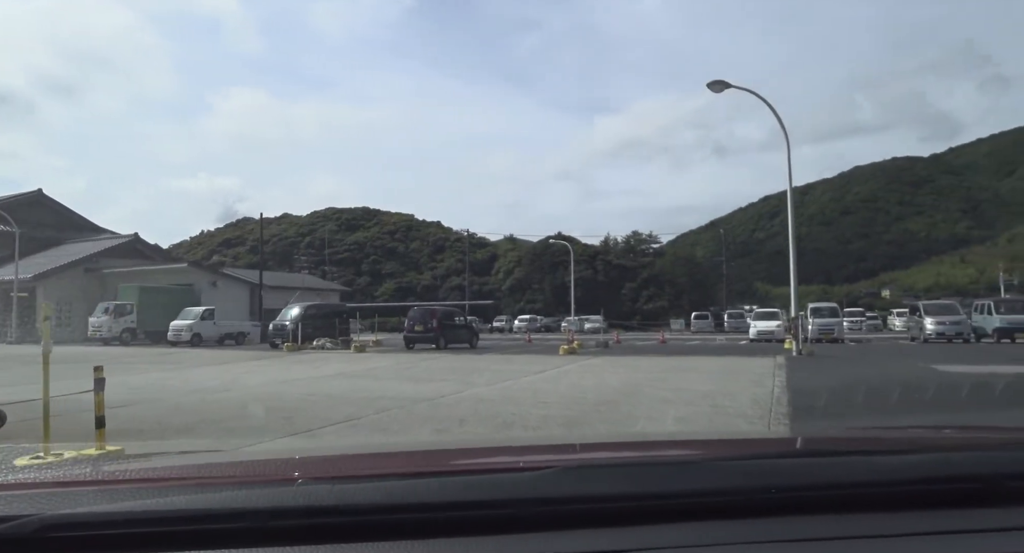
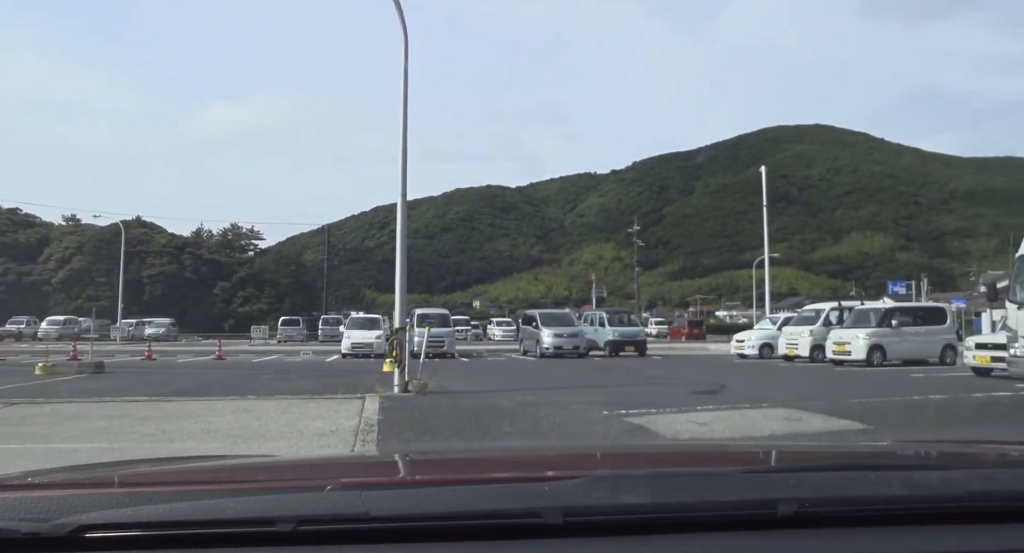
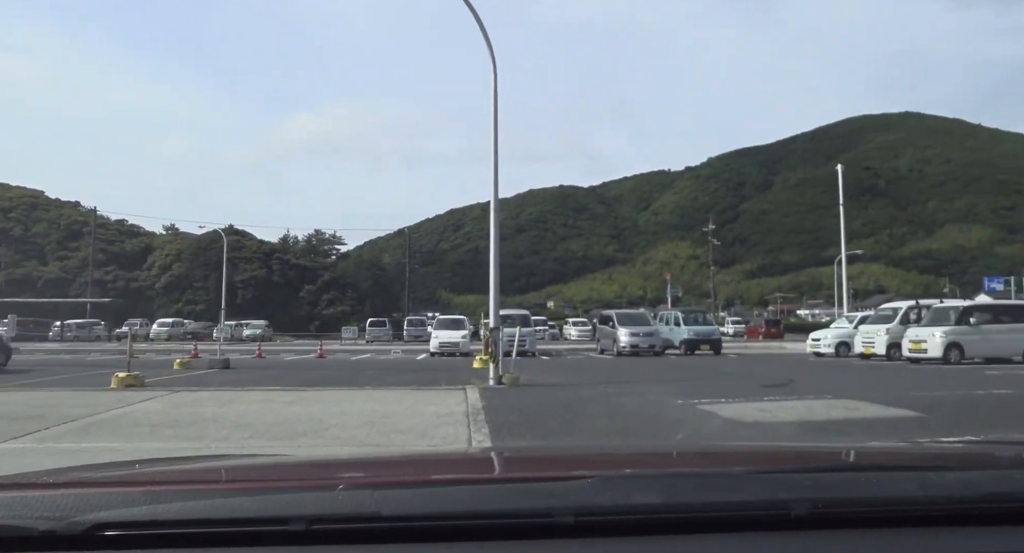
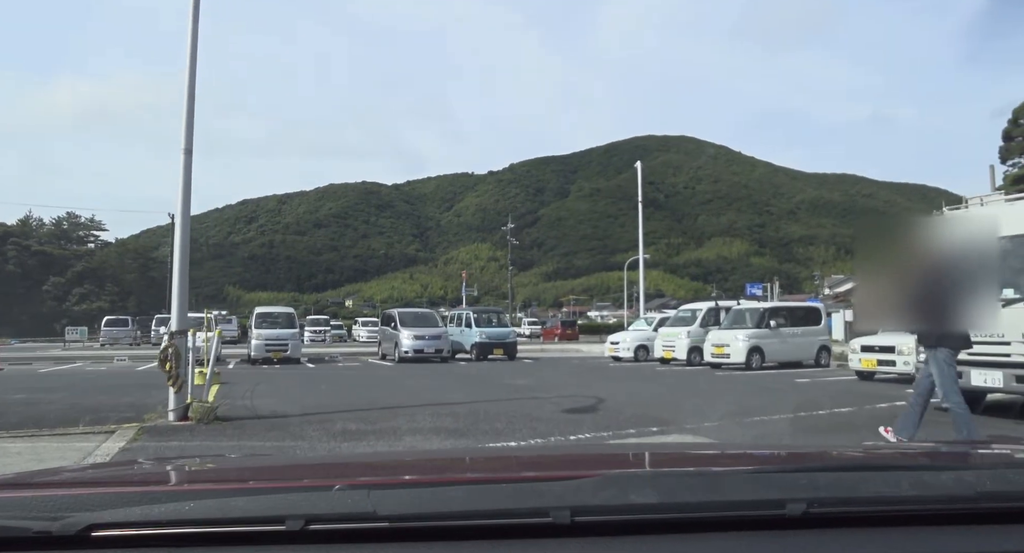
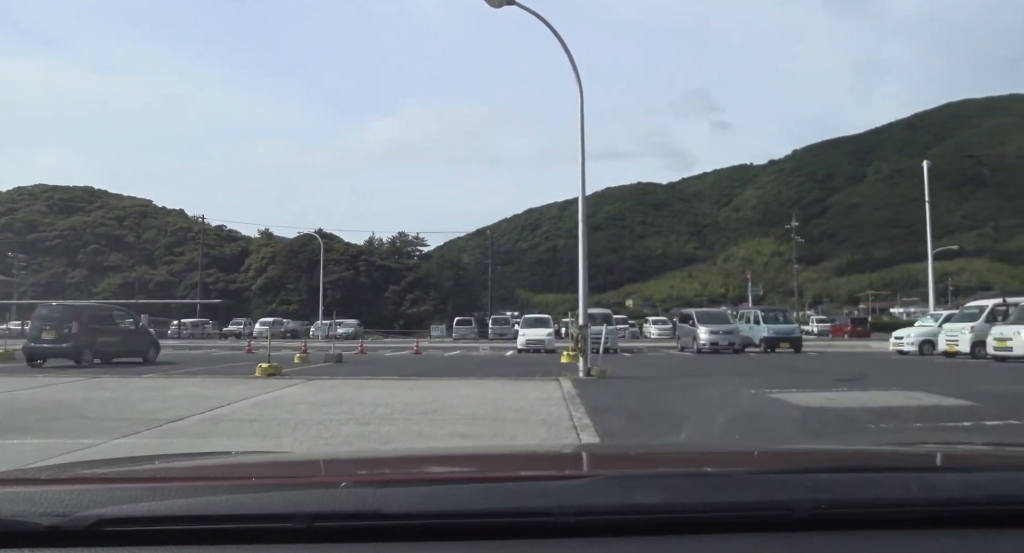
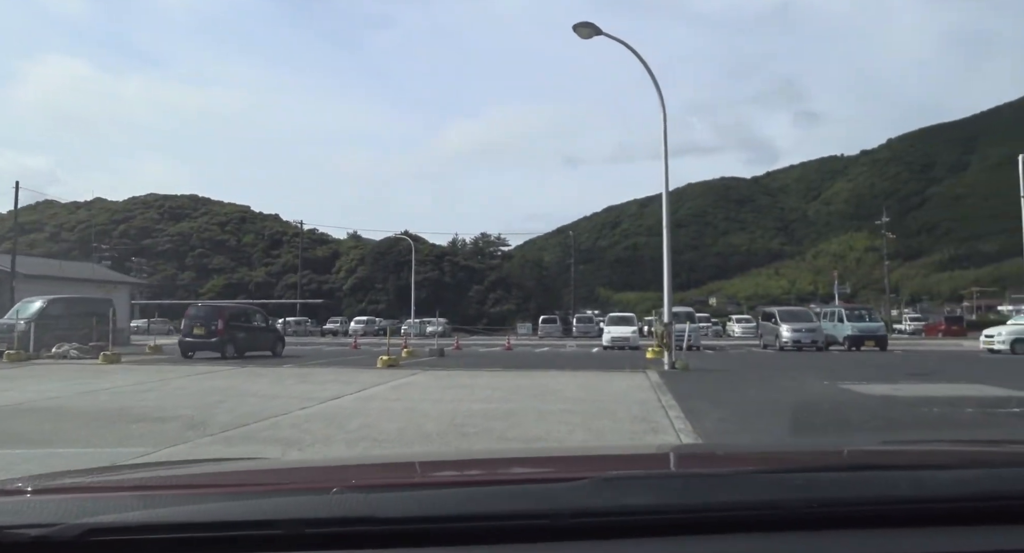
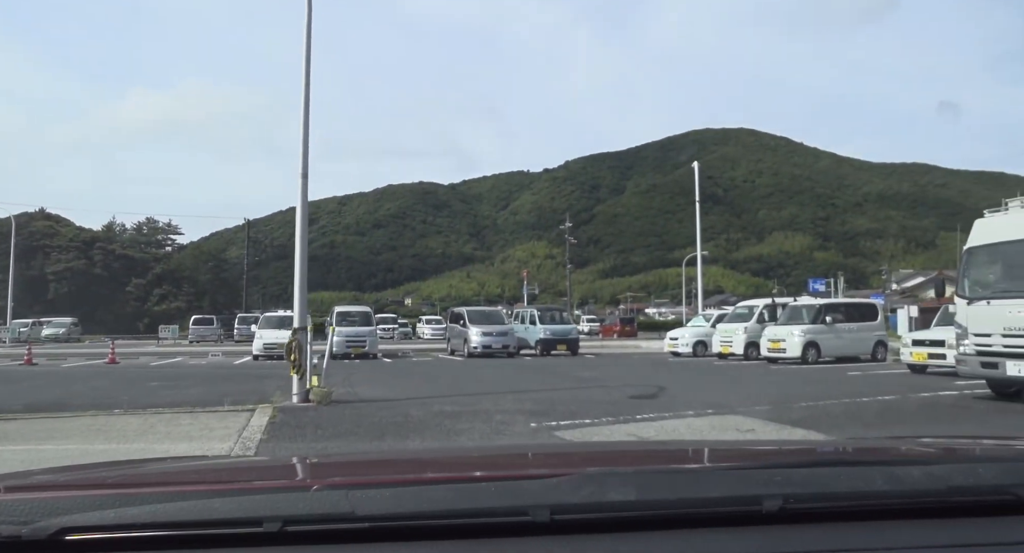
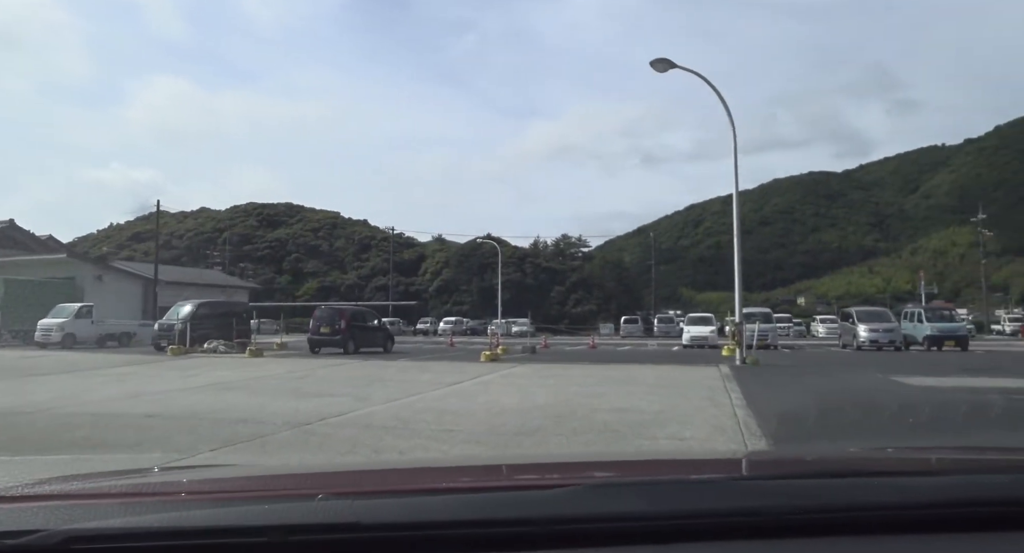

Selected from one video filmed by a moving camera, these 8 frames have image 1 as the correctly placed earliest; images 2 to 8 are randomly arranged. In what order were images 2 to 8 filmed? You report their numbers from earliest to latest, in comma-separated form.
8, 6, 5, 3, 2, 7, 4
